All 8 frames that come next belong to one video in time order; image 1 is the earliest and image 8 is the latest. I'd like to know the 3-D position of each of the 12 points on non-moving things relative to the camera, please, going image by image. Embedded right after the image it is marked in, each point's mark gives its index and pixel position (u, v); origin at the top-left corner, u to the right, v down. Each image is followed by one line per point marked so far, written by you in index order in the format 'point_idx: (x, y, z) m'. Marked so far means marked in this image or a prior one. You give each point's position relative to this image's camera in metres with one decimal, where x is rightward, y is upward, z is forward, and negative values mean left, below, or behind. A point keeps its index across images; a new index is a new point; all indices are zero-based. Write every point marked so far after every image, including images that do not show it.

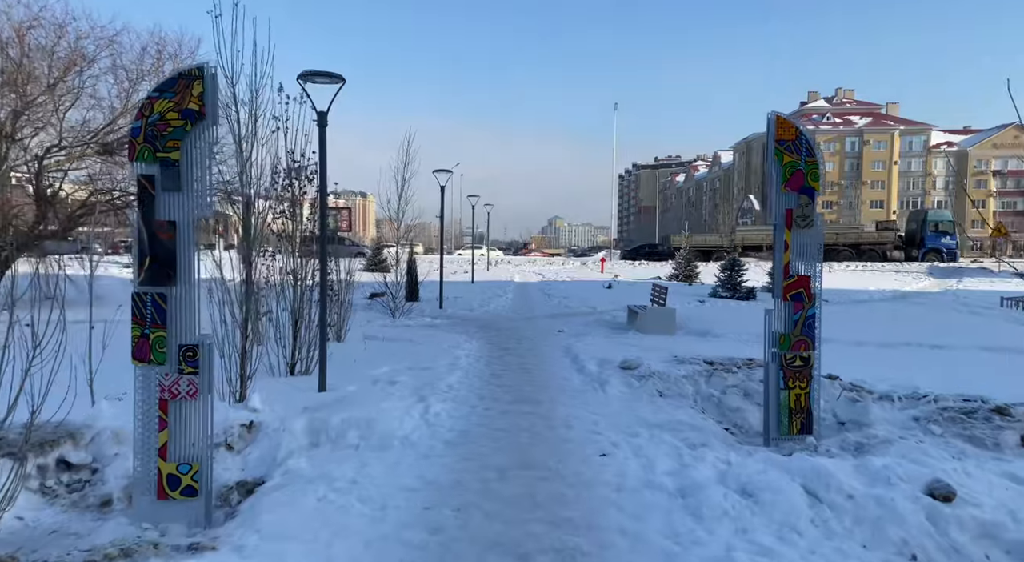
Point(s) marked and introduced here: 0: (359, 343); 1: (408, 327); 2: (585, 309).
0: (-2.4, -1.0, +11.6) m
1: (-2.1, -0.9, +14.8) m
2: (+1.9, -0.7, +18.9) m
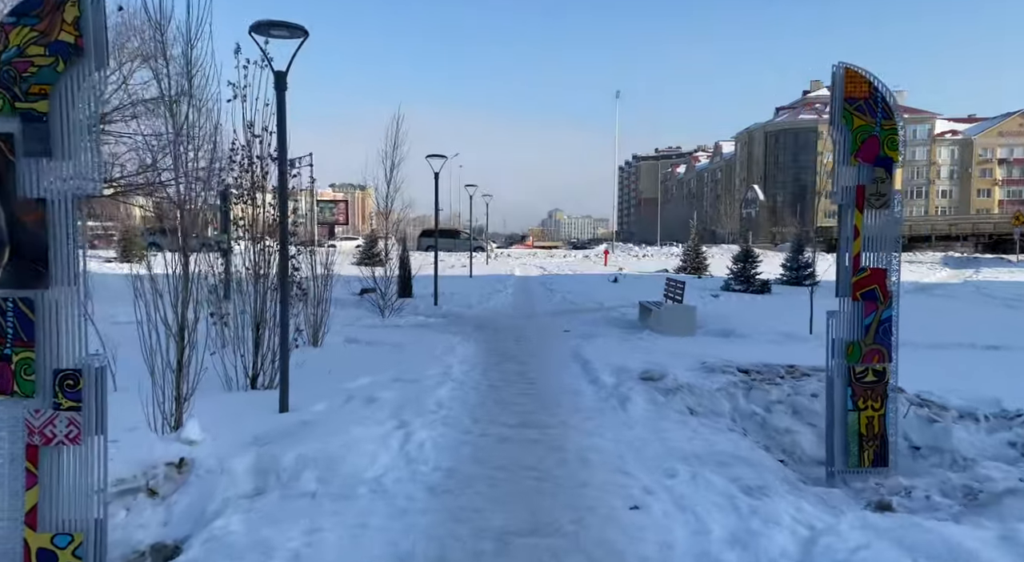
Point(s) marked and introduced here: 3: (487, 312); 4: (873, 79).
0: (-2.4, -0.9, +10.2) m
1: (-2.1, -0.9, +13.4) m
2: (+1.9, -0.6, +17.5) m
3: (-0.6, -0.7, +16.3) m
4: (+2.7, +1.5, +5.5) m
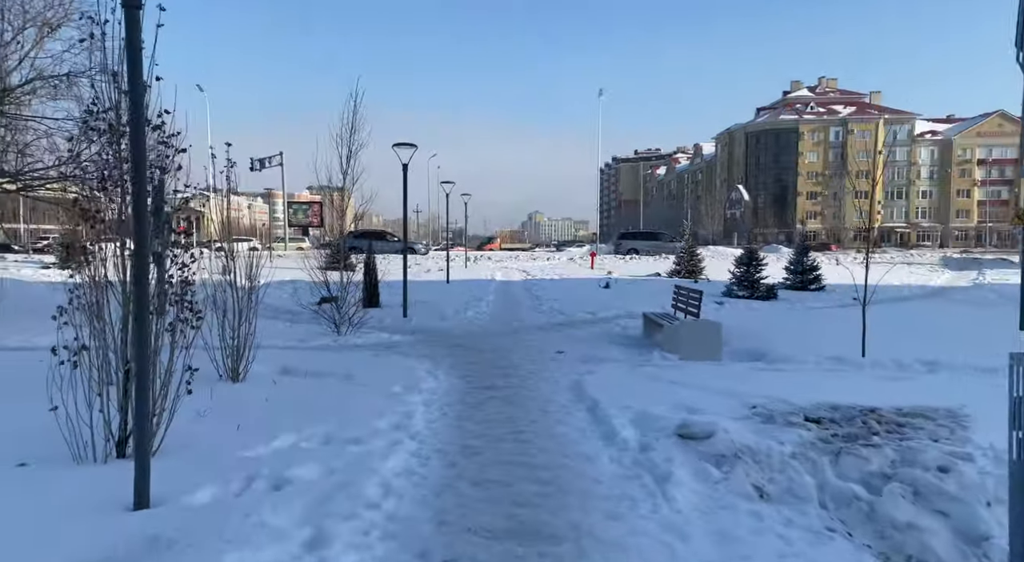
0: (-2.6, -1.1, +7.8) m
1: (-2.4, -1.0, +11.0) m
2: (+1.5, -0.7, +15.2) m
3: (-1.0, -0.9, +14.0) m
4: (+2.6, +1.4, +3.3) m
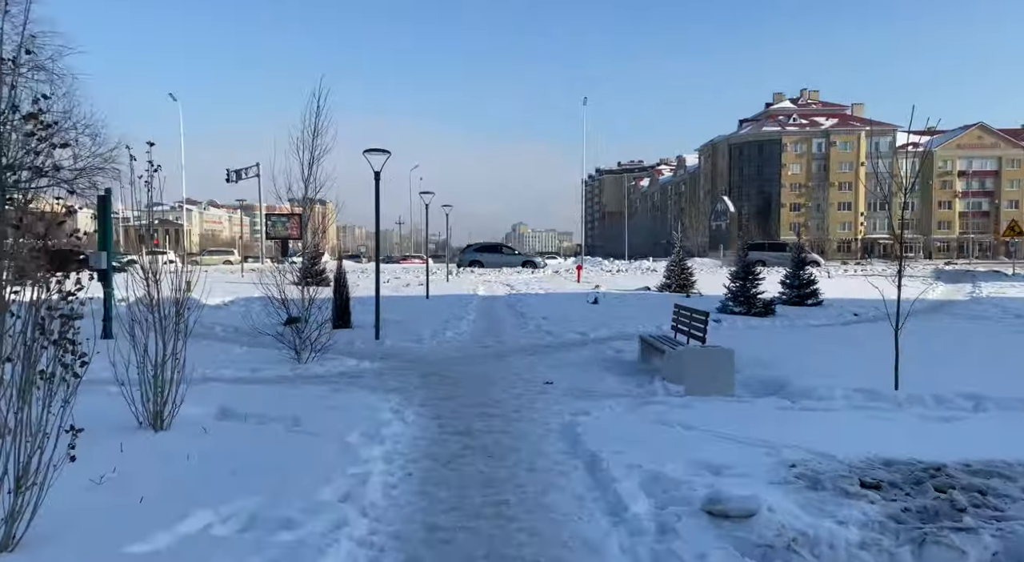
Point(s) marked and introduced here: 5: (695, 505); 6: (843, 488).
0: (-2.8, -1.3, +6.5) m
1: (-2.6, -1.3, +9.7) m
2: (+1.2, -1.1, +13.9) m
3: (-1.3, -1.2, +12.7) m
4: (+2.6, +1.3, +2.1) m
5: (+1.1, -1.4, +4.5) m
6: (+2.1, -1.3, +4.7) m
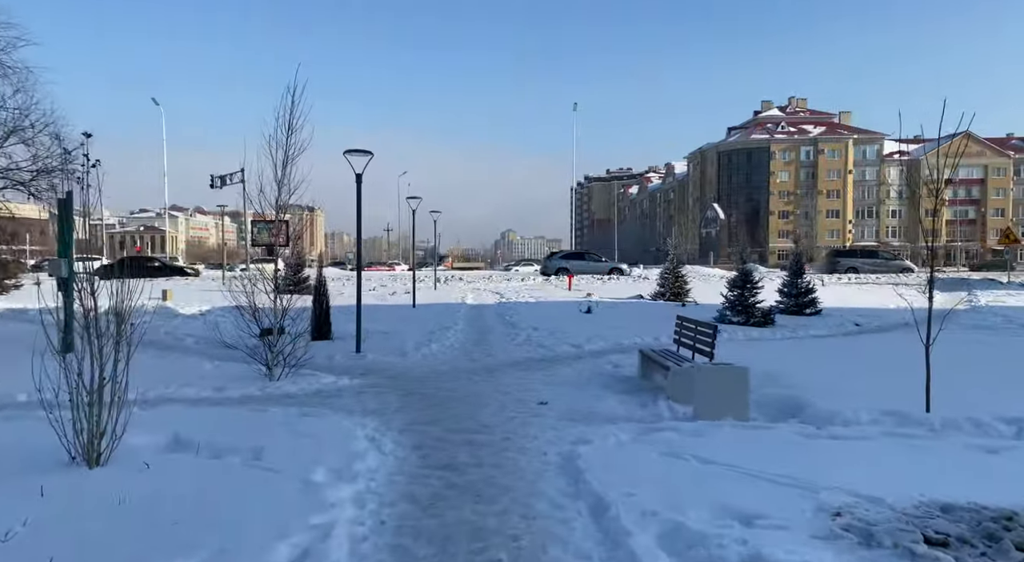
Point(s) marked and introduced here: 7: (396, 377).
0: (-2.8, -1.4, +5.6) m
1: (-2.7, -1.4, +8.8) m
2: (+1.0, -1.3, +13.1) m
3: (-1.4, -1.4, +11.8) m
4: (+2.6, +1.2, +1.3) m
5: (+1.1, -1.4, +3.7) m
6: (+2.1, -1.4, +3.9) m
7: (-1.7, -1.4, +10.8) m
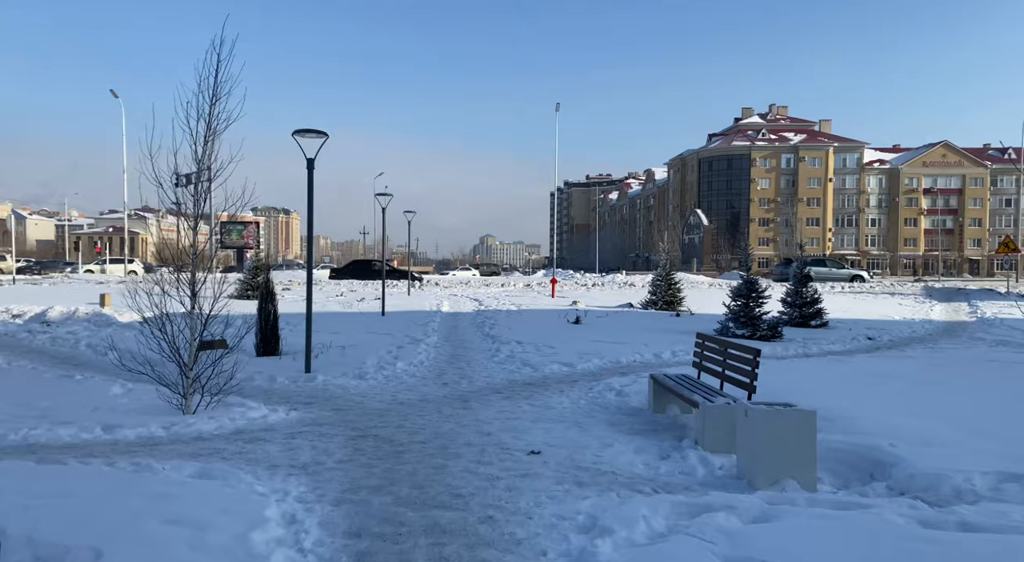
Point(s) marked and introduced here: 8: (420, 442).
0: (-2.9, -1.4, +3.4) m
1: (-2.9, -1.5, +6.6) m
2: (+0.7, -1.4, +11.0) m
3: (-1.7, -1.5, +9.7) m
4: (+2.6, +1.2, -0.7) m
5: (+1.1, -1.5, +1.6) m
6: (+2.1, -1.5, +1.9) m
7: (-1.9, -1.5, +8.6) m
8: (-0.9, -1.5, +6.9) m
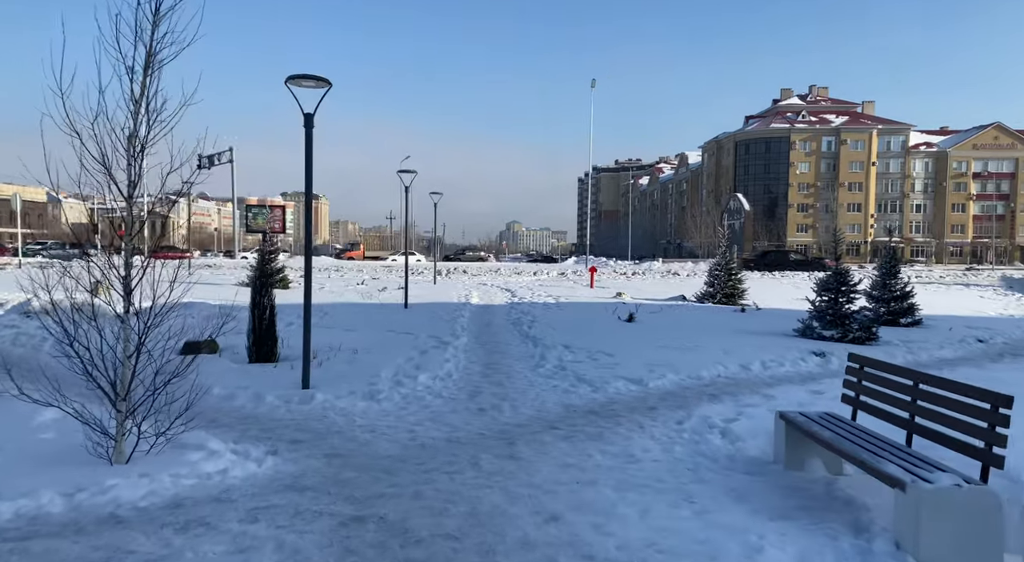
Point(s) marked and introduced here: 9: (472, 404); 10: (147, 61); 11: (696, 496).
0: (-2.6, -1.5, +0.9) m
1: (-2.4, -1.5, +4.2) m
2: (+1.3, -1.3, +8.4) m
3: (-1.1, -1.4, +7.2) m
4: (+2.9, +1.0, -3.4) m
5: (+1.4, -1.6, -1.0) m
6: (+2.4, -1.6, -0.8) m
7: (-1.4, -1.4, +6.1) m
8: (-0.4, -1.5, +4.3) m
9: (-0.4, -1.3, +8.0) m
10: (-2.9, +1.8, +5.8) m
11: (+1.3, -1.5, +5.1) m
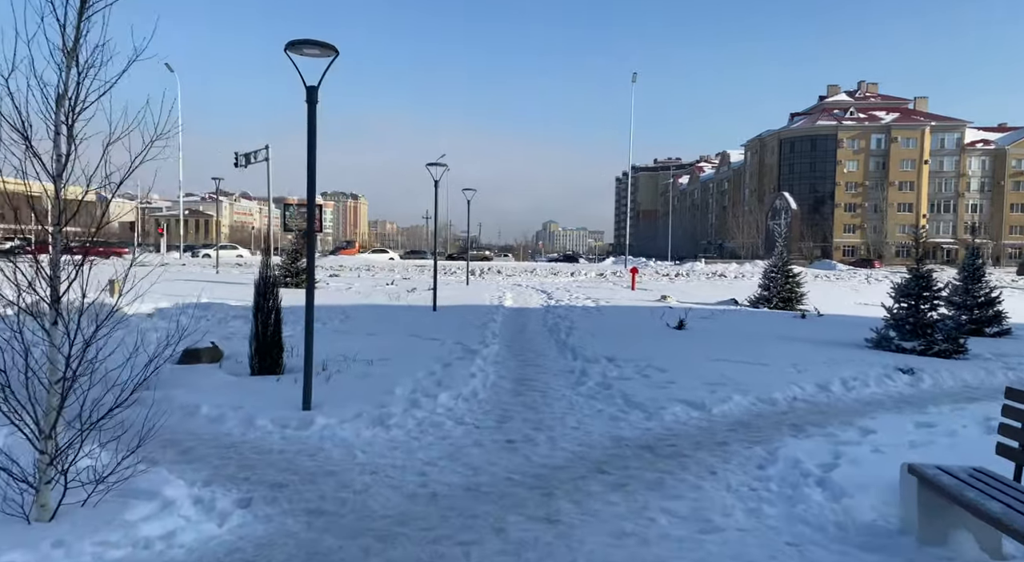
0: (-2.6, -1.5, -0.4) m
1: (-2.3, -1.5, +2.8) m
2: (+1.7, -1.3, +6.9) m
3: (-0.8, -1.4, +5.8) m
4: (+2.6, +0.9, -5.0) m
5: (+1.2, -1.6, -2.5) m
6: (+2.2, -1.6, -2.3) m
7: (-1.1, -1.5, +4.7) m
8: (-0.2, -1.5, +2.9) m
9: (-0.1, -1.4, +6.6) m
10: (-2.6, +1.7, +4.5) m
11: (+1.5, -1.5, +3.6) m
